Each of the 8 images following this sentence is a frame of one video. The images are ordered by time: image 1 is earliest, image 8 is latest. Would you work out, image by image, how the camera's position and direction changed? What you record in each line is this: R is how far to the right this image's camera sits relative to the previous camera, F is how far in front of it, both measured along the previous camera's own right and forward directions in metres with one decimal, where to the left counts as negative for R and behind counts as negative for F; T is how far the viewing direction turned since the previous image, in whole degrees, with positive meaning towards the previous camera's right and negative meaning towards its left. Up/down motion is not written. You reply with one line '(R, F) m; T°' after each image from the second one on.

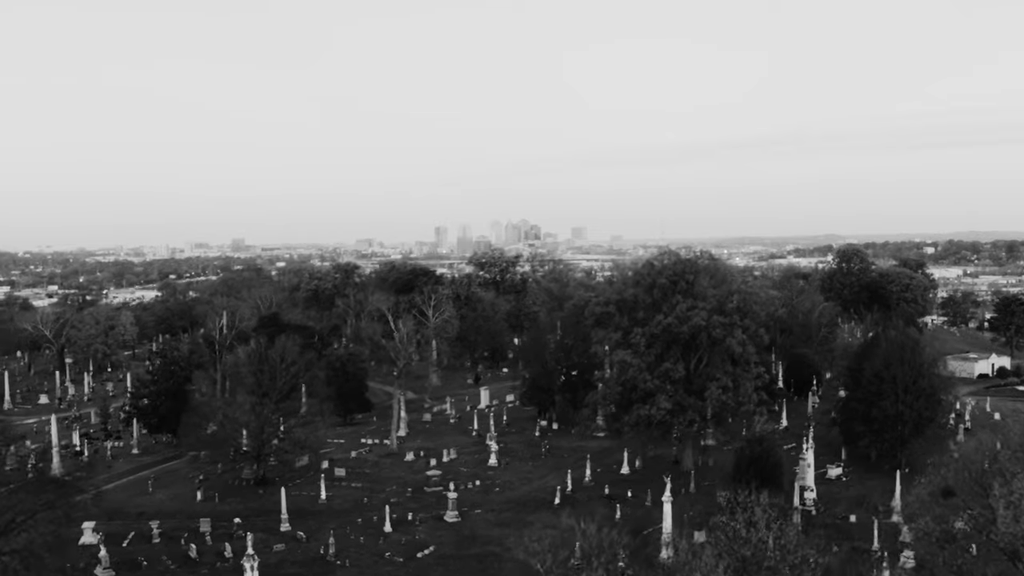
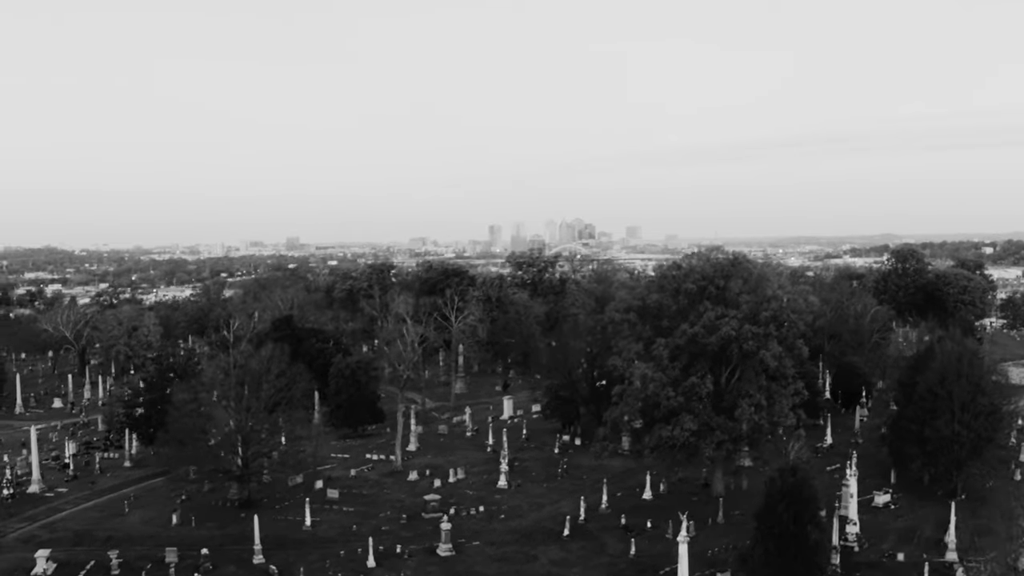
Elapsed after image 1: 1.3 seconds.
(+1.0, +2.1) m; -3°
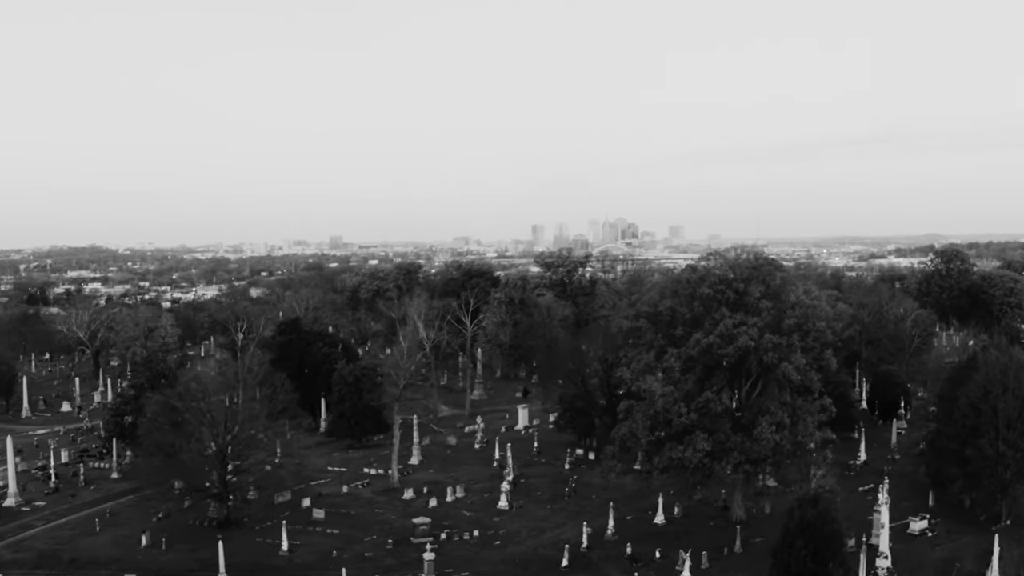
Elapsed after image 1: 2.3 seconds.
(+0.9, +1.6) m; -3°
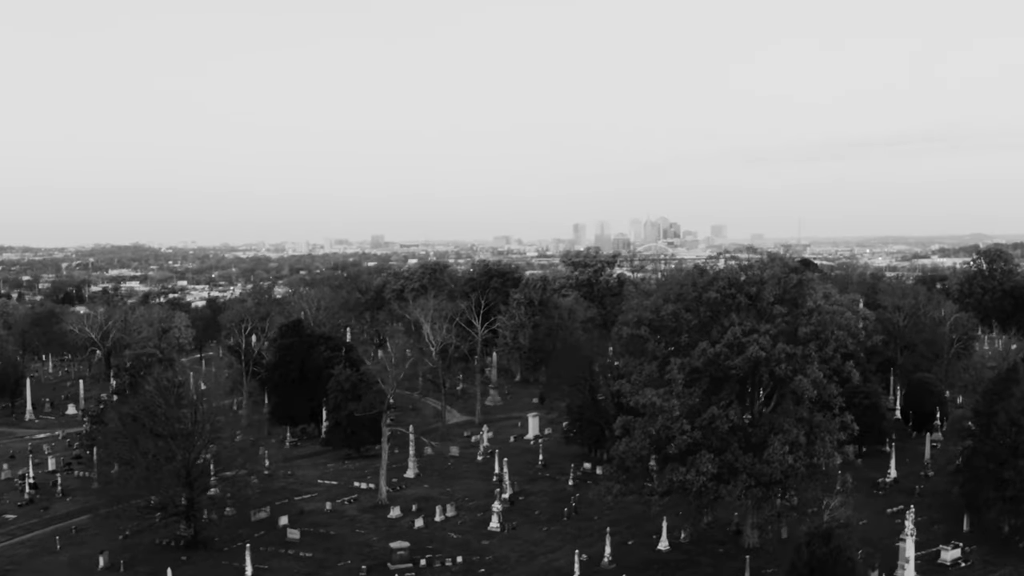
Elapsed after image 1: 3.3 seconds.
(+1.1, +1.5) m; -3°
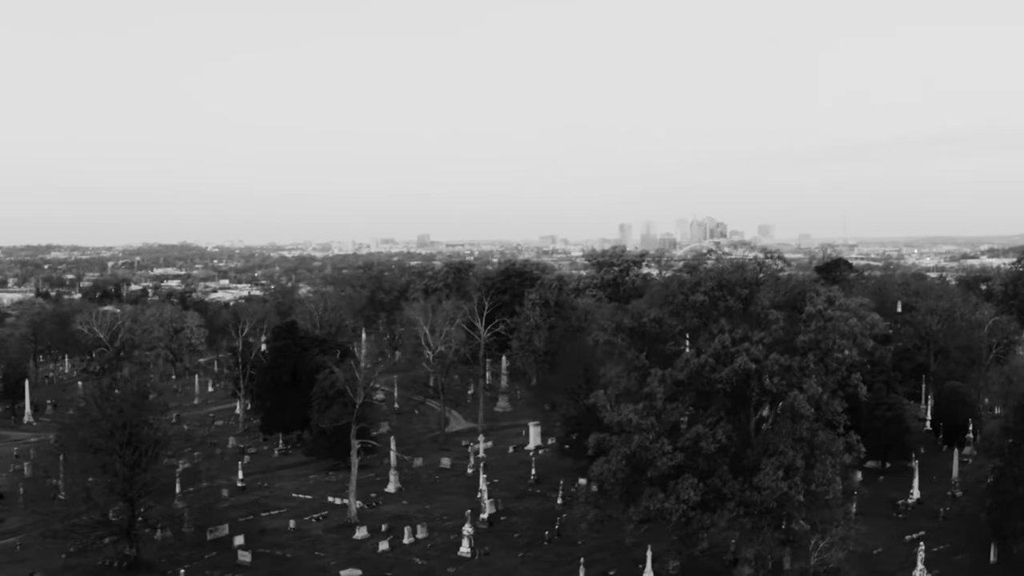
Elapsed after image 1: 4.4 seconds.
(+1.6, +1.6) m; -3°
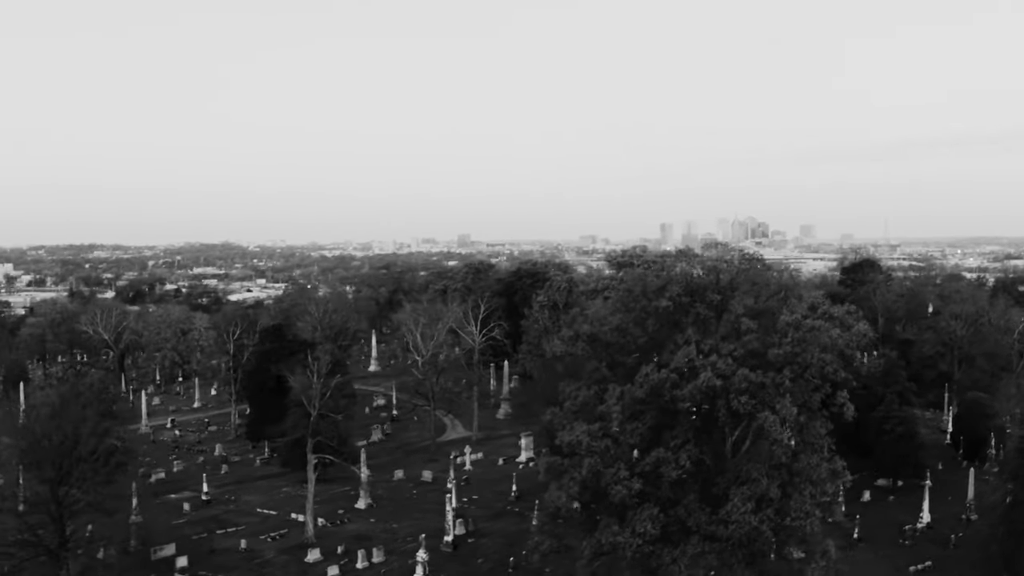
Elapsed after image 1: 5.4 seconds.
(+1.8, +1.3) m; -3°
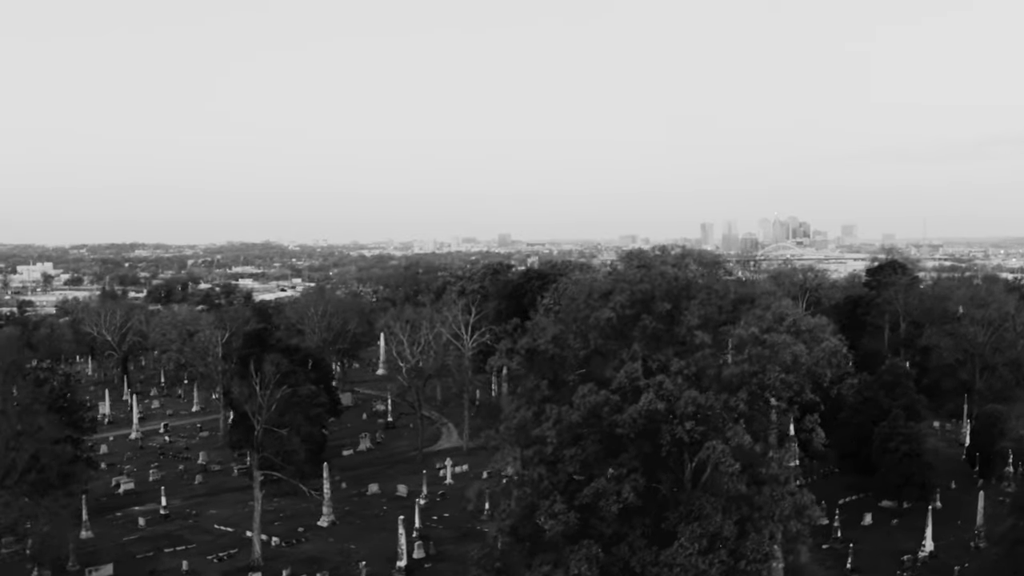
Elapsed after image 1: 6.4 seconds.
(+1.9, +1.2) m; -3°
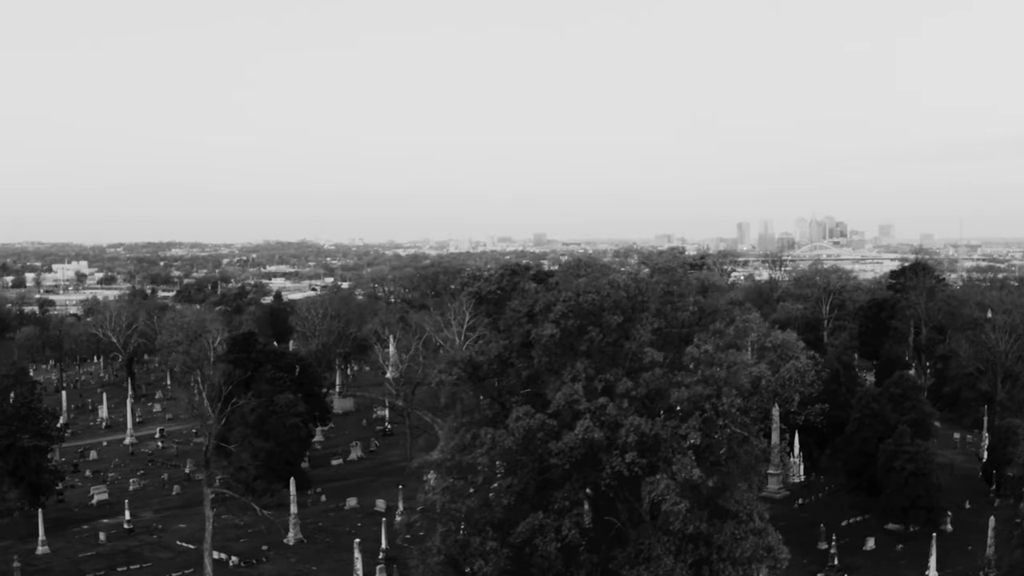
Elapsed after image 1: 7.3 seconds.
(+1.6, +1.1) m; -2°
